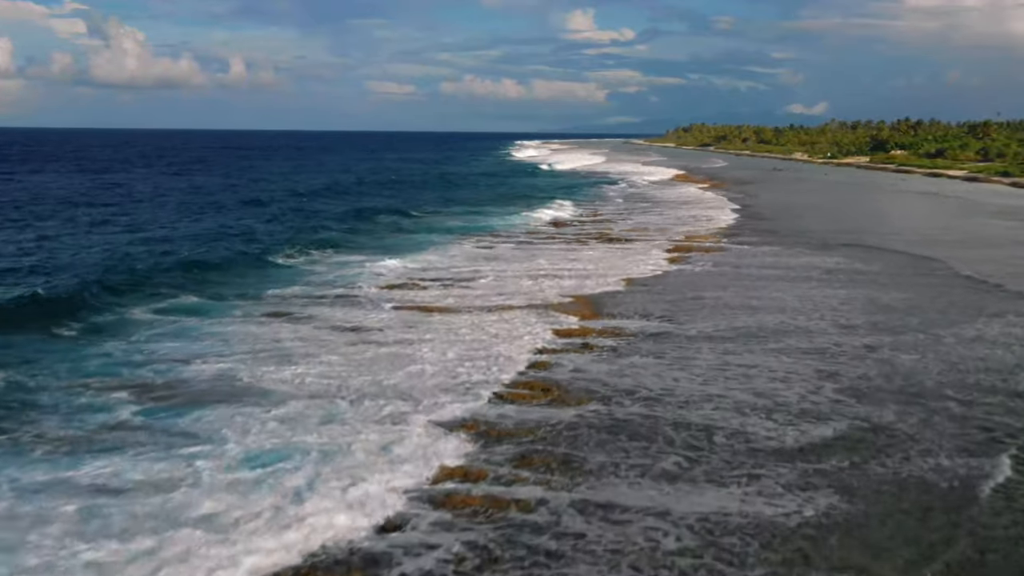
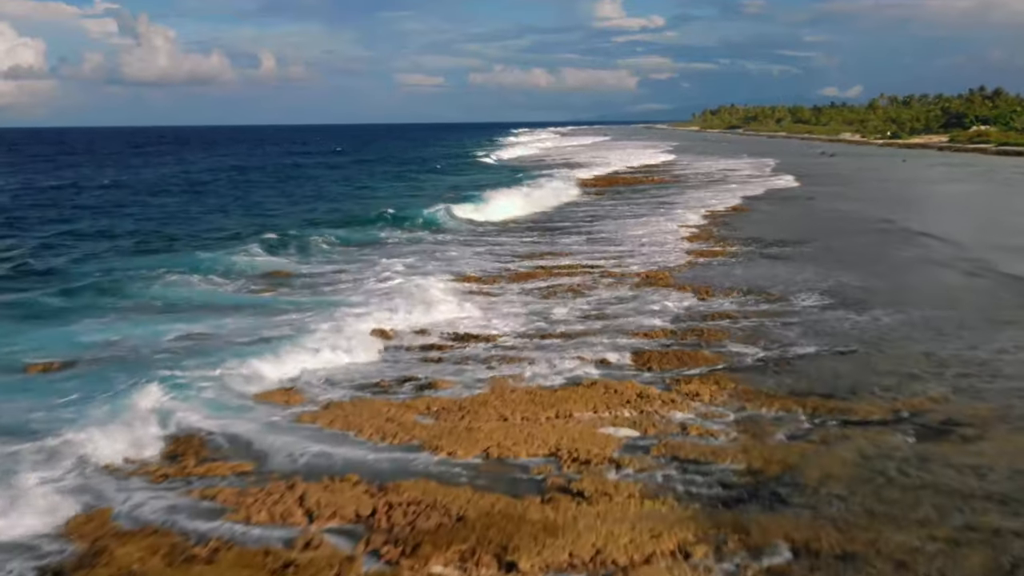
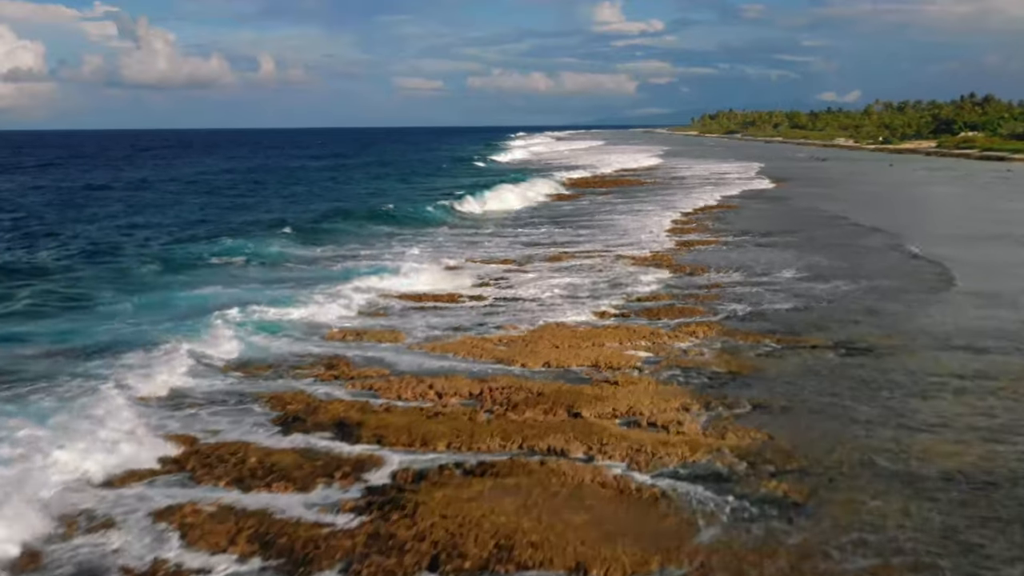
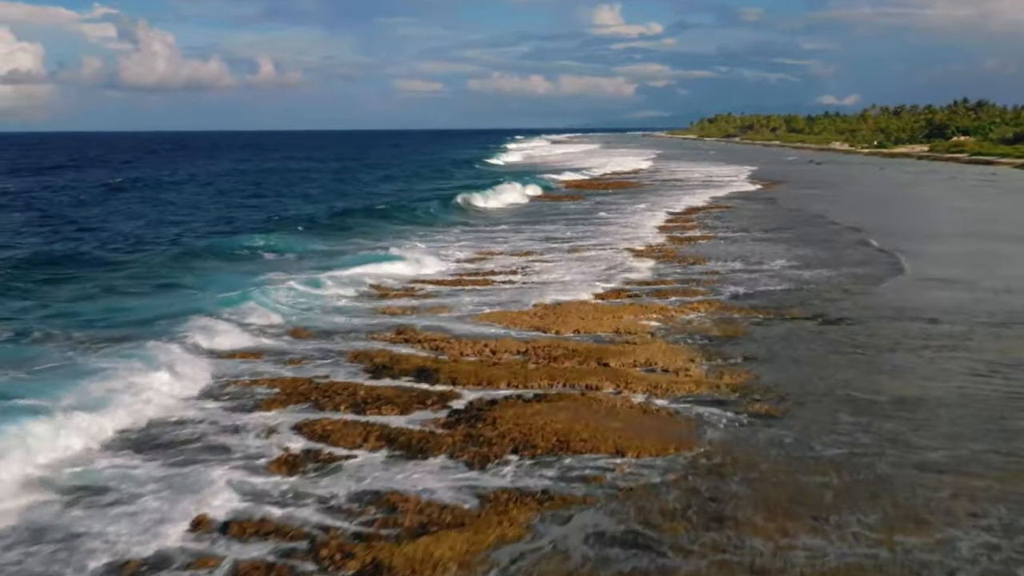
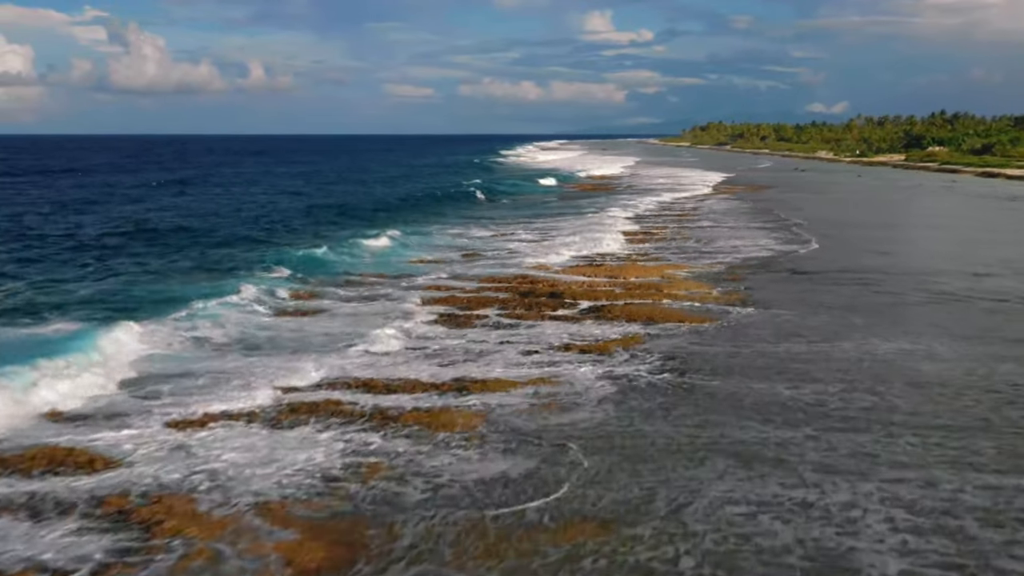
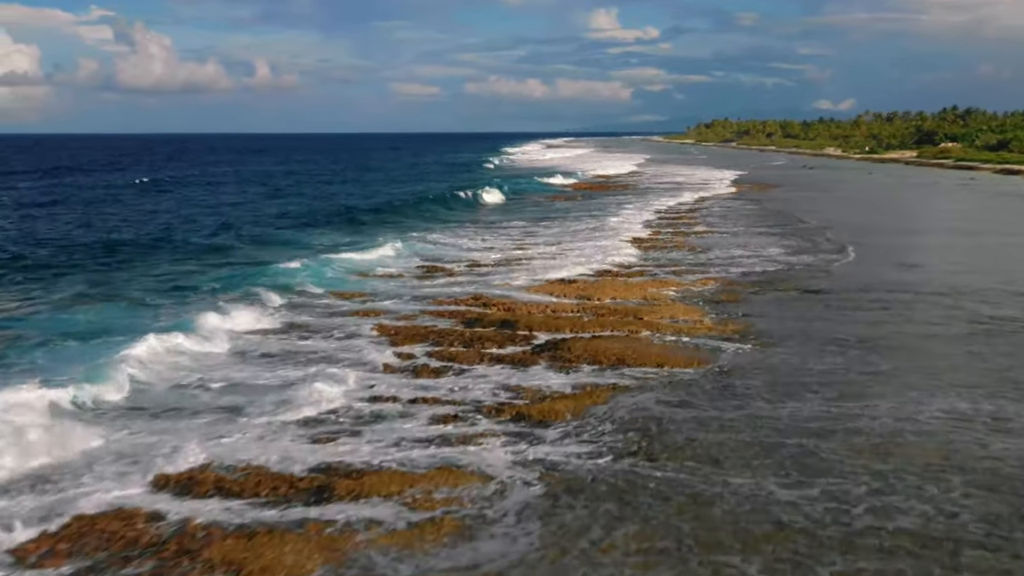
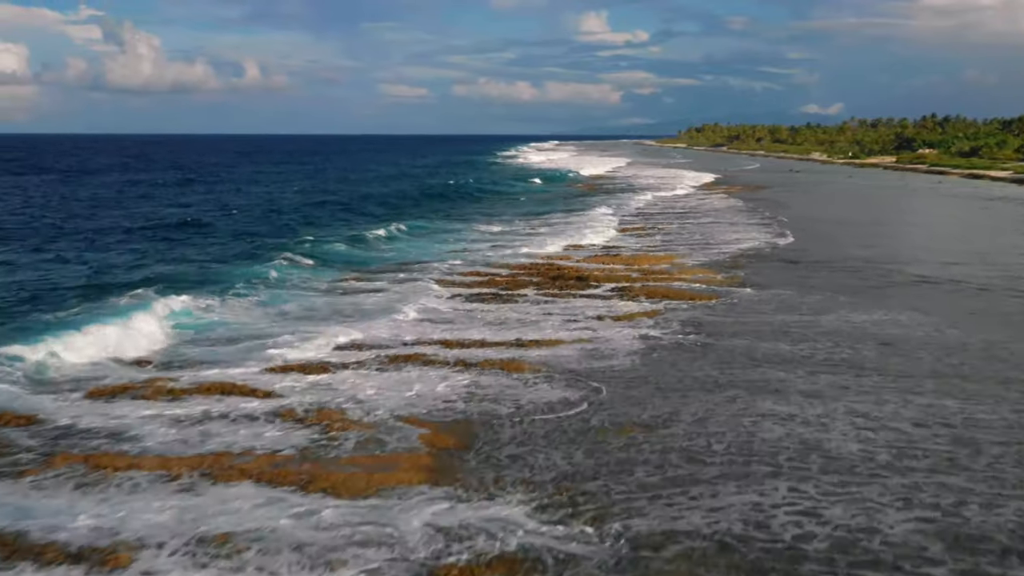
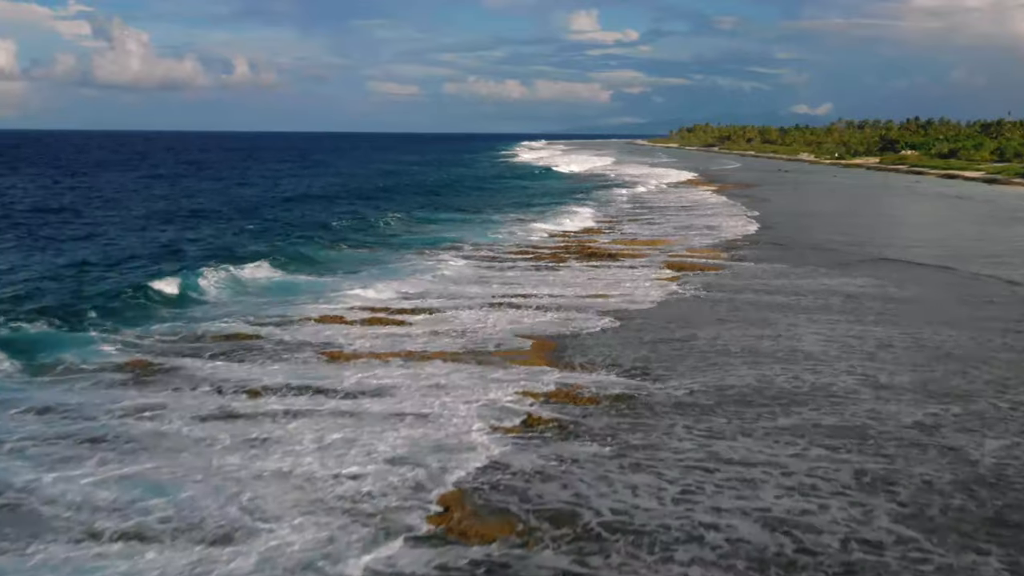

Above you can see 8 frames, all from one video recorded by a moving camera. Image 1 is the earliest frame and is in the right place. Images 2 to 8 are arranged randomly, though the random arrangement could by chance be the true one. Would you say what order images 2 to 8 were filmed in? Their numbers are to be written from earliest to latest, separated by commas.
8, 7, 5, 6, 4, 3, 2
